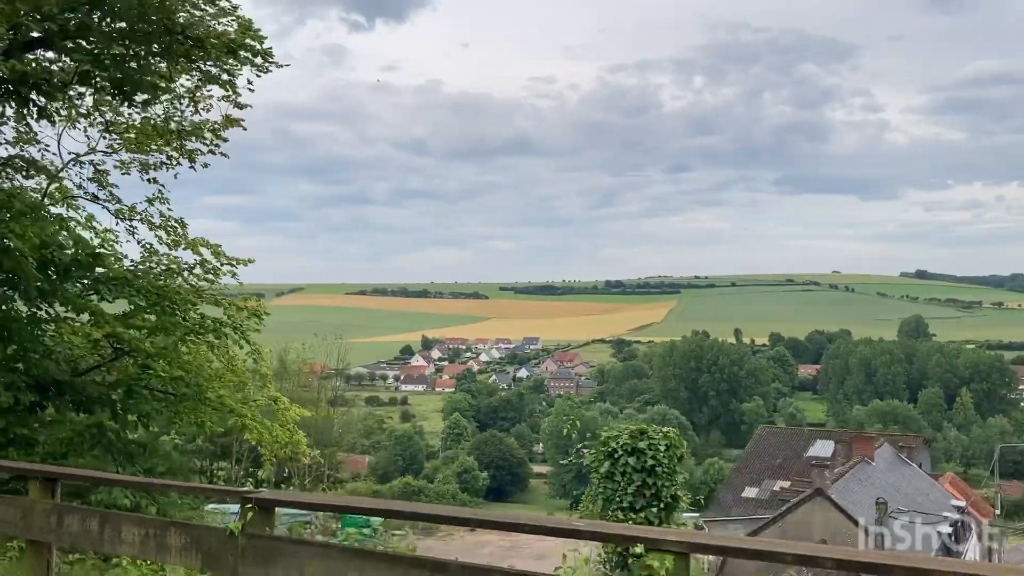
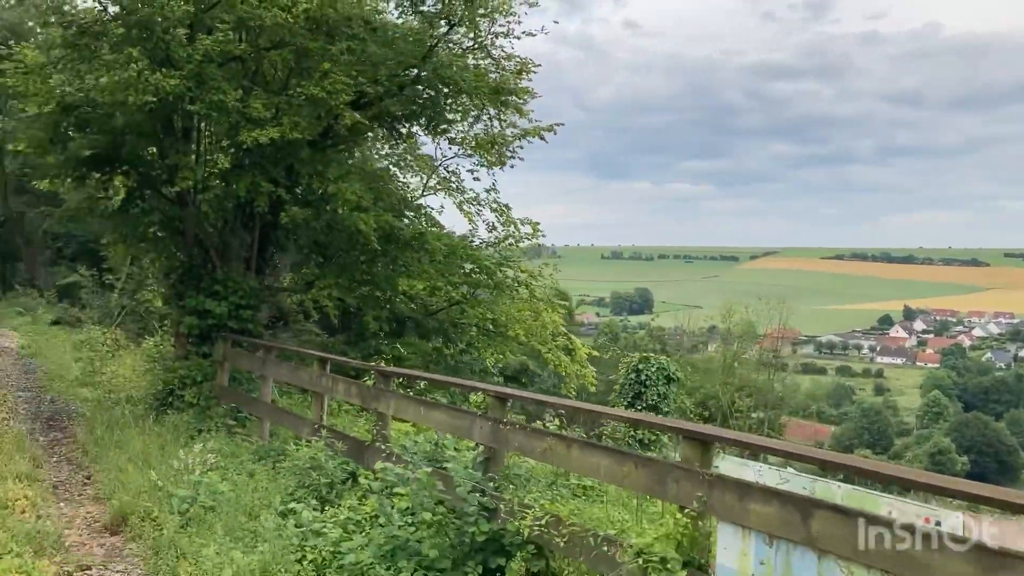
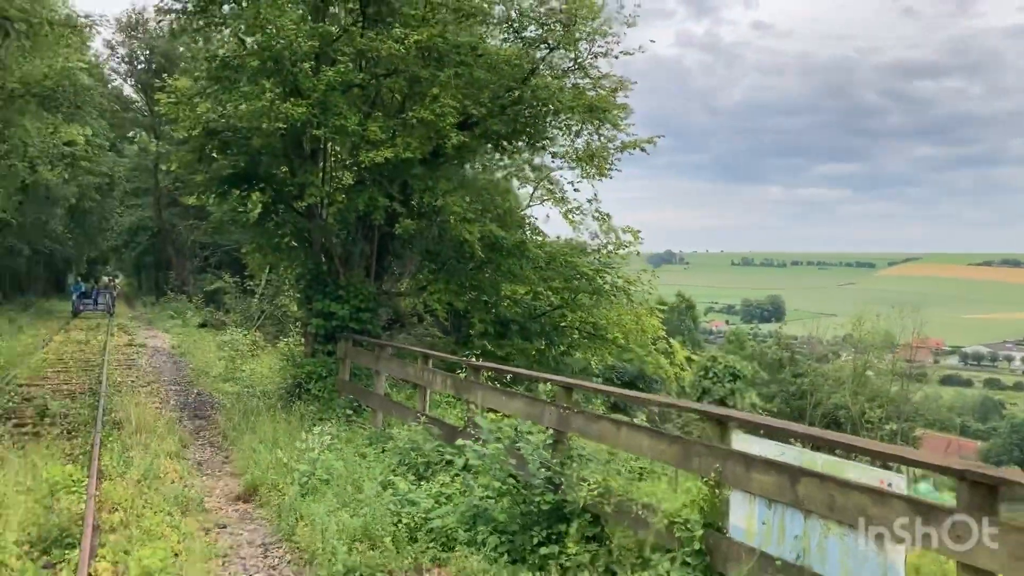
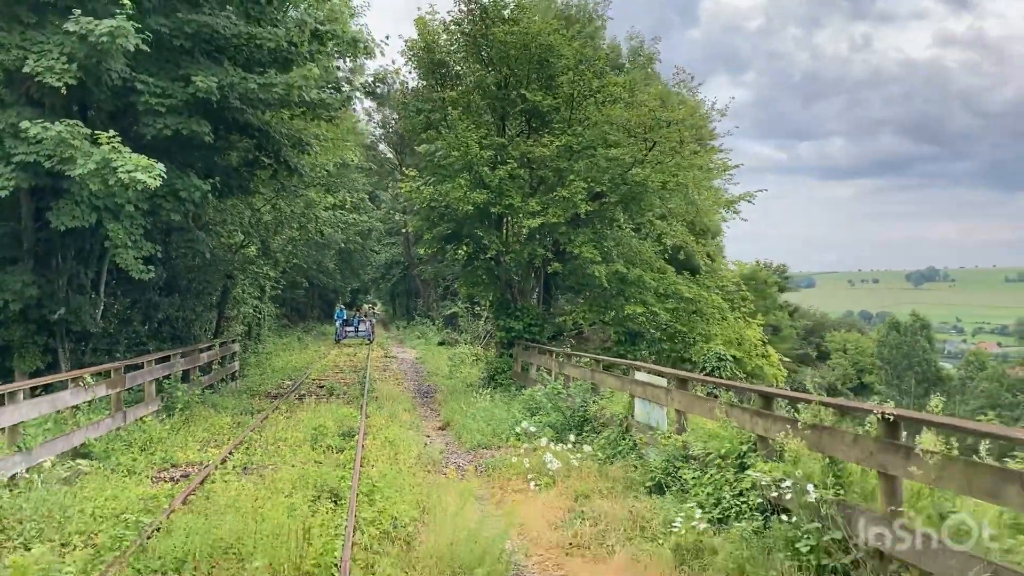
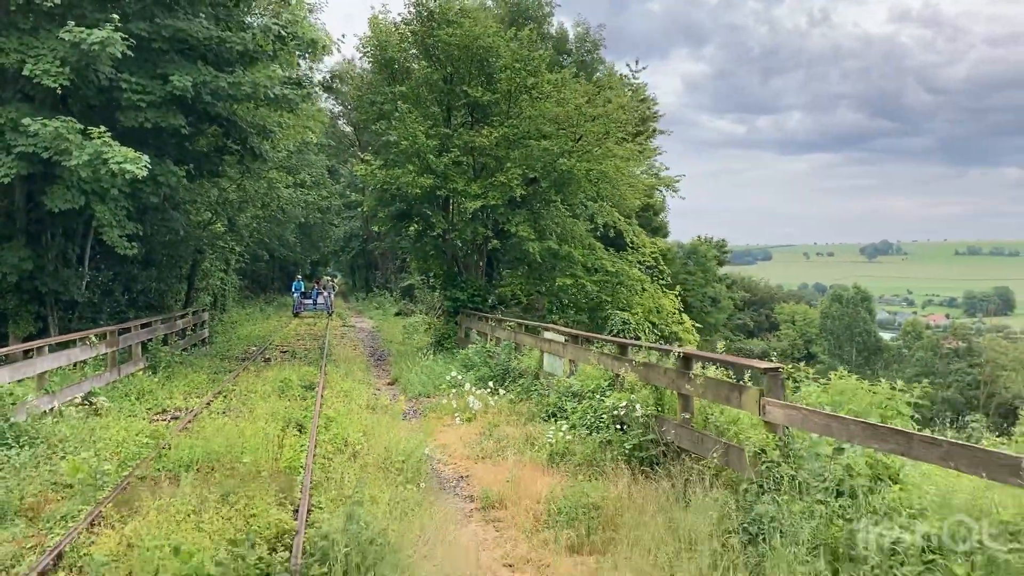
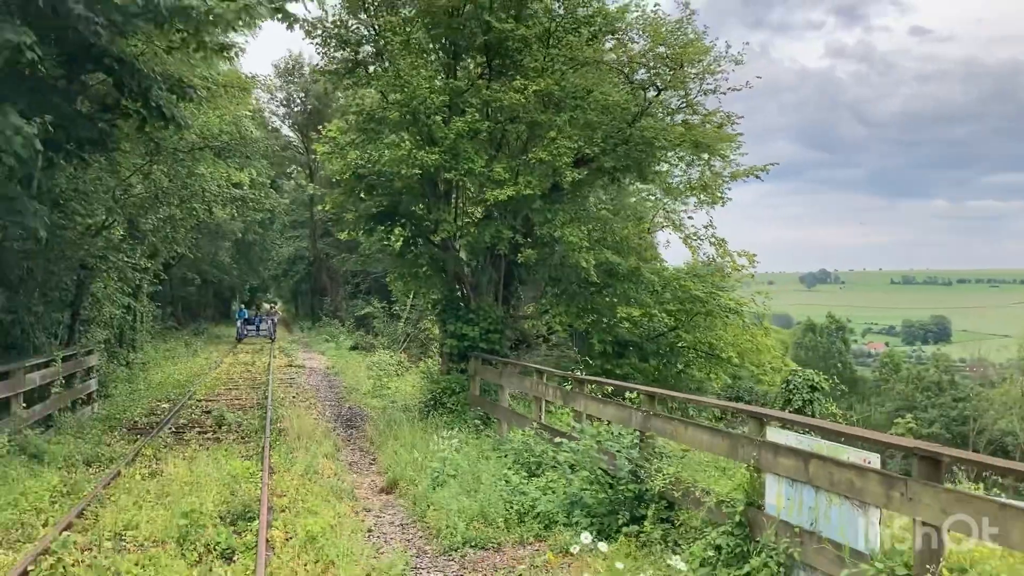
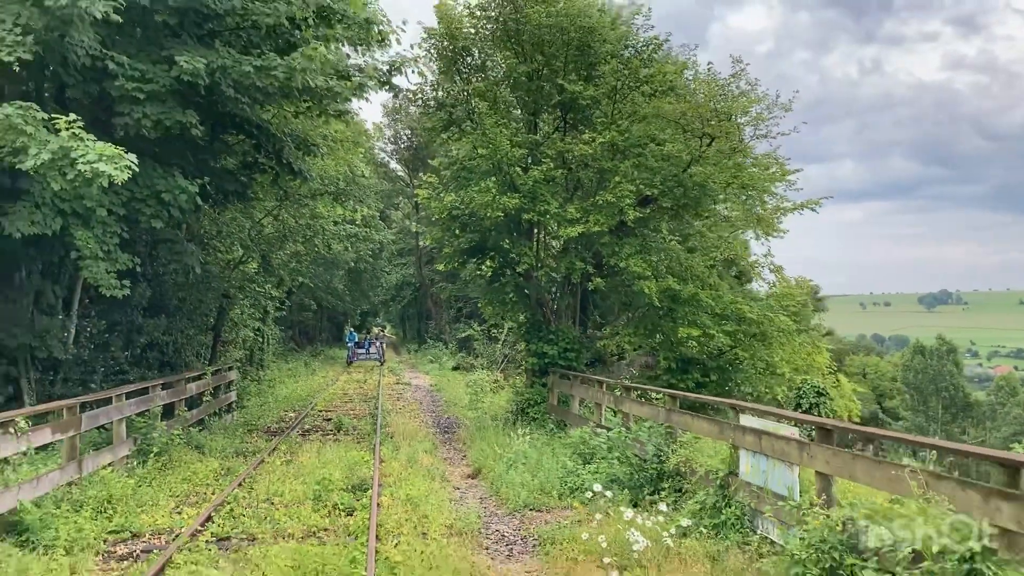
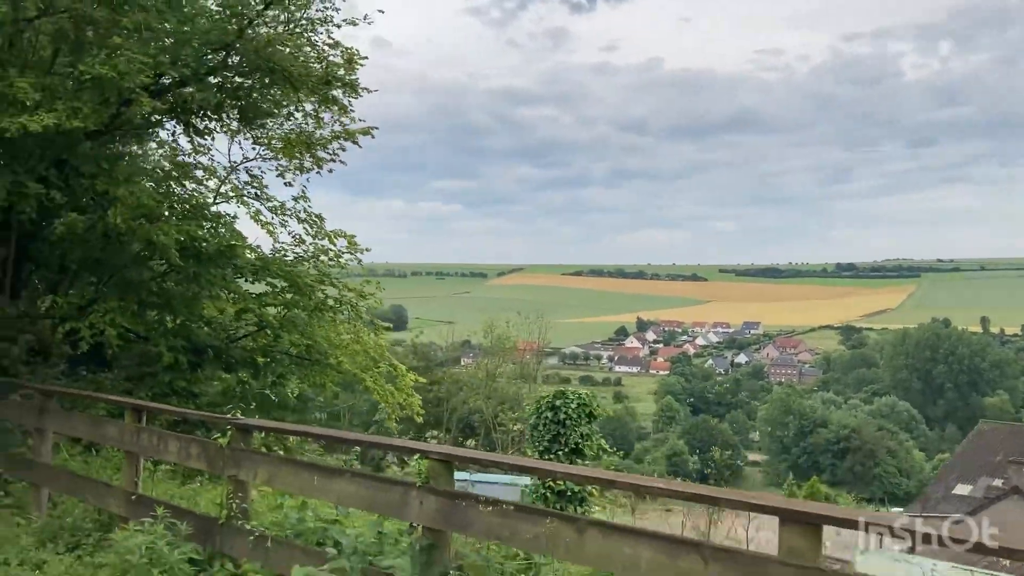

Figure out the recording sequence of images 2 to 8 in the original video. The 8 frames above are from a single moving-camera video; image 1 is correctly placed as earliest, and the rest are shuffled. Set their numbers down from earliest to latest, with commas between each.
8, 2, 3, 6, 7, 4, 5
